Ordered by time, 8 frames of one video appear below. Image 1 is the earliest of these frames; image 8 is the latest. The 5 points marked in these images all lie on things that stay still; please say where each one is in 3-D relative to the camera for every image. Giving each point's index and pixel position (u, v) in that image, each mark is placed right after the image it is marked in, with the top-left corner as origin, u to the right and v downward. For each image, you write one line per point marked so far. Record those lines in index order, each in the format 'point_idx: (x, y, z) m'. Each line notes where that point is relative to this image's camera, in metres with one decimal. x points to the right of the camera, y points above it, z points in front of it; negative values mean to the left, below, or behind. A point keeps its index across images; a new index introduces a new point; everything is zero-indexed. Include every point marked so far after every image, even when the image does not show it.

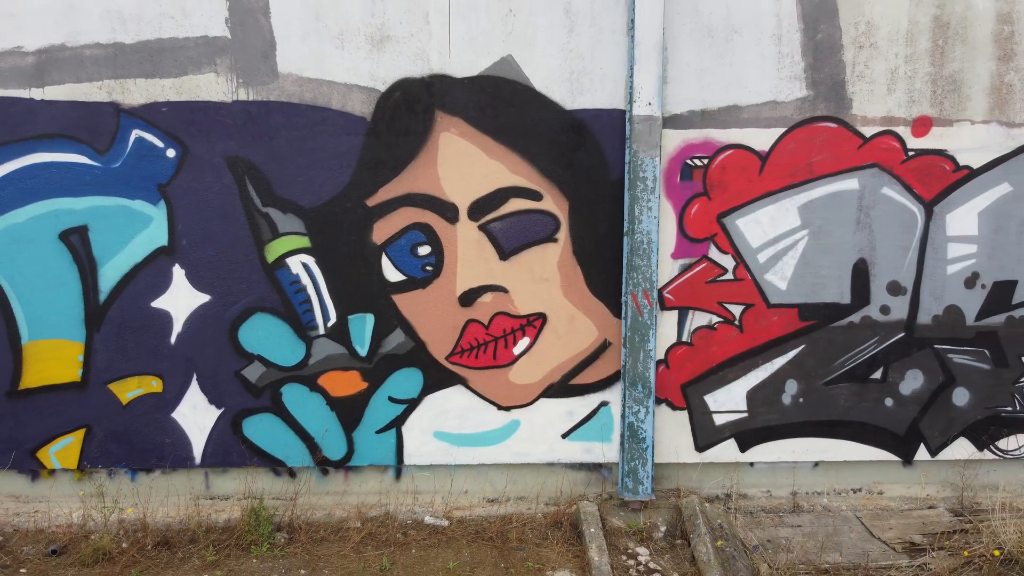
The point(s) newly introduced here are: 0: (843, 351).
0: (+1.4, -0.3, +3.6) m
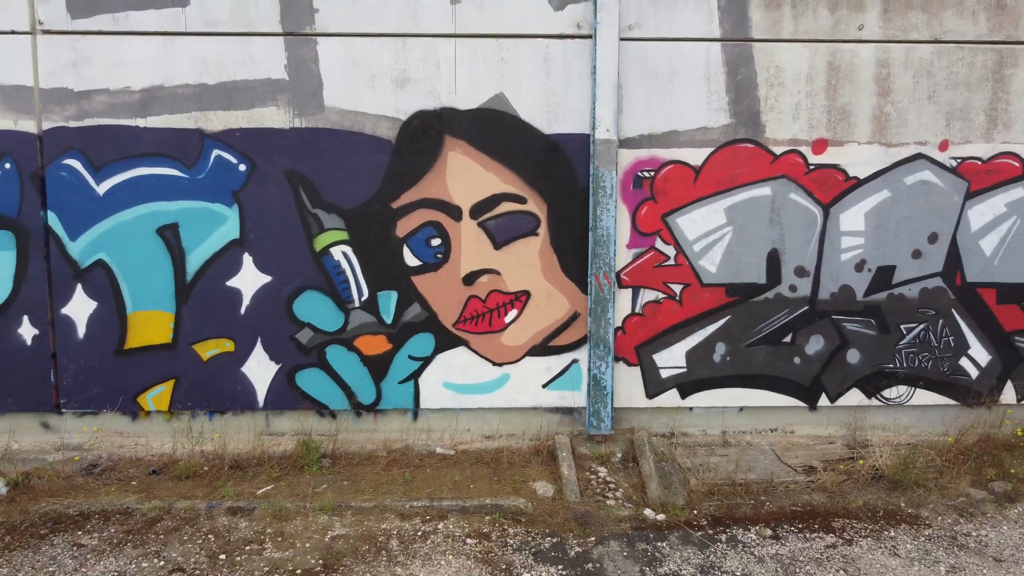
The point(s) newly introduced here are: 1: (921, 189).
0: (+1.4, -0.2, +4.6) m
1: (+2.3, +0.6, +4.6) m
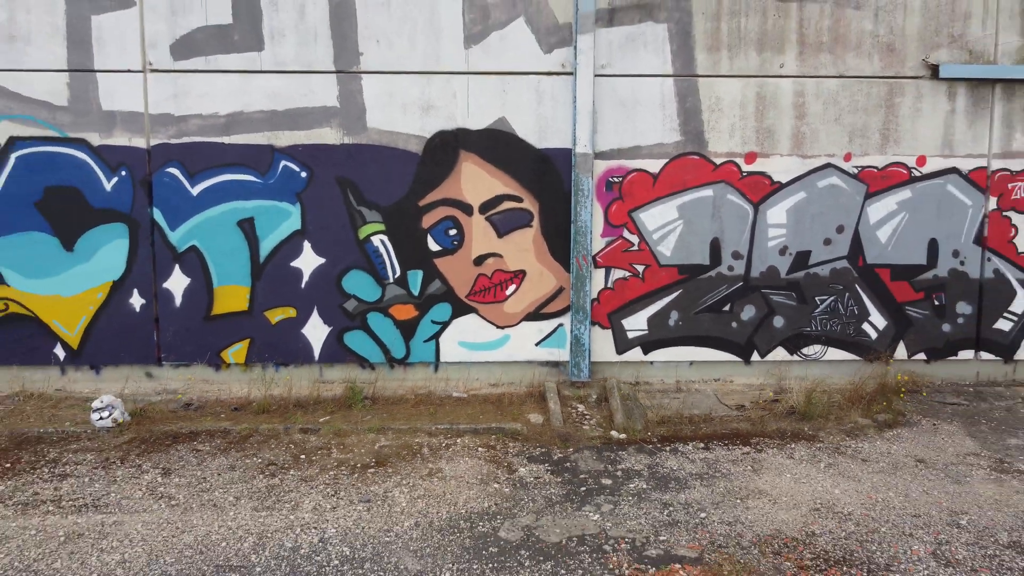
0: (+1.4, 0.0, +5.9) m
1: (+2.3, +0.7, +5.9) m
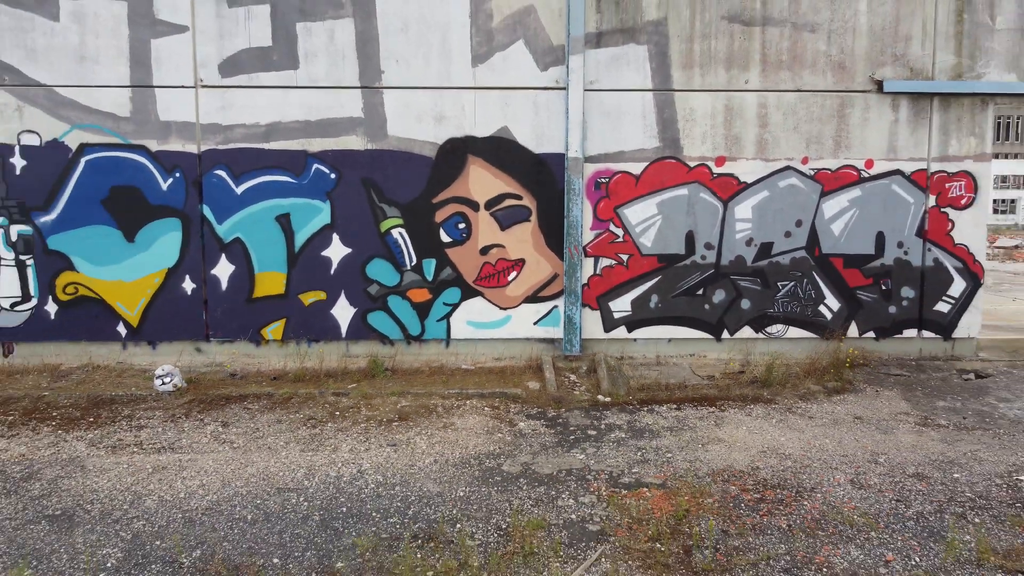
0: (+1.4, +0.1, +6.8) m
1: (+2.3, +0.8, +6.7) m
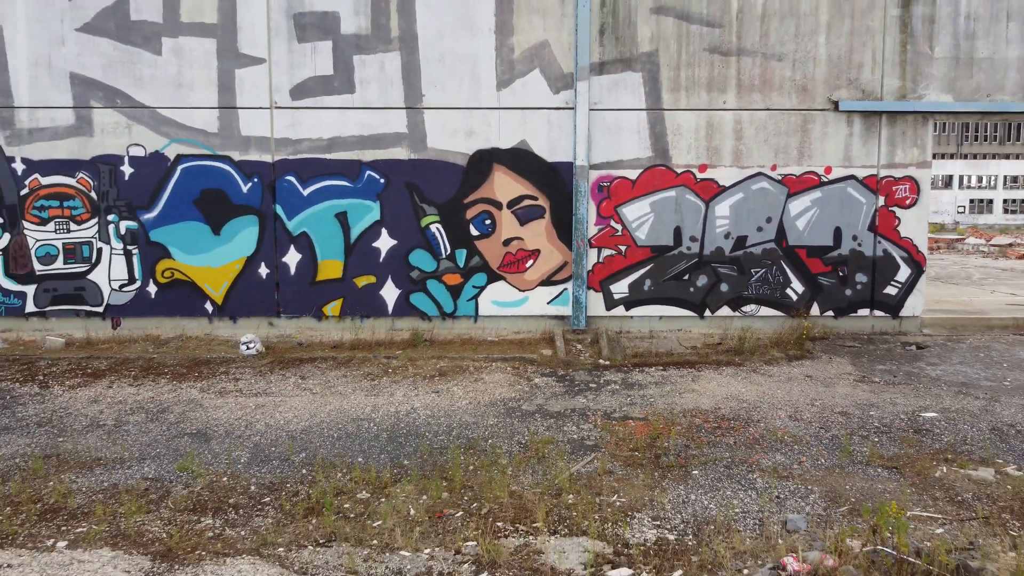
0: (+1.6, +0.2, +8.1) m
1: (+2.5, +0.9, +8.1) m
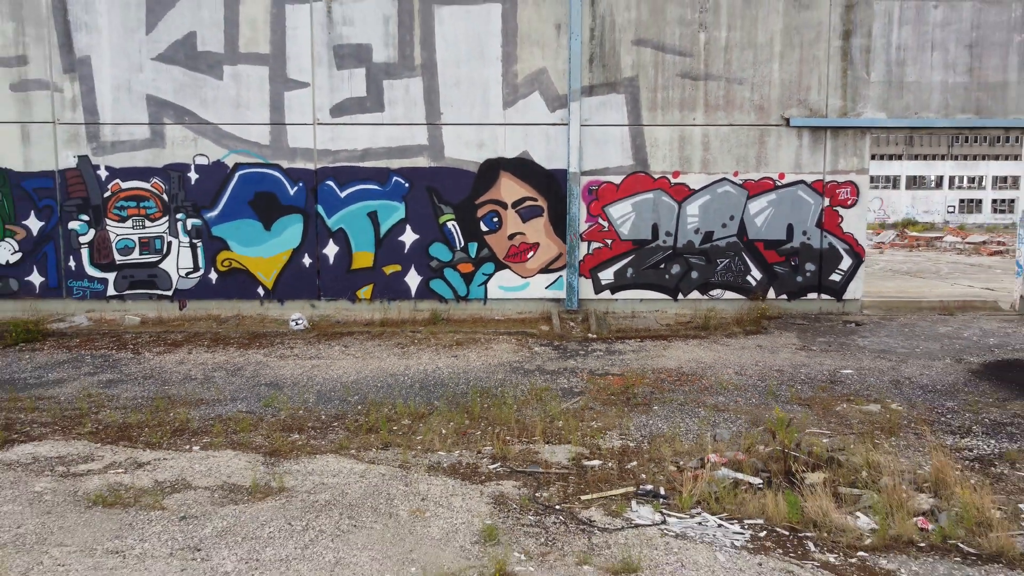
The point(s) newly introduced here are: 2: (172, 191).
0: (+1.6, +0.4, +9.7) m
1: (+2.5, +1.1, +9.6) m
2: (-4.0, +1.1, +9.5) m
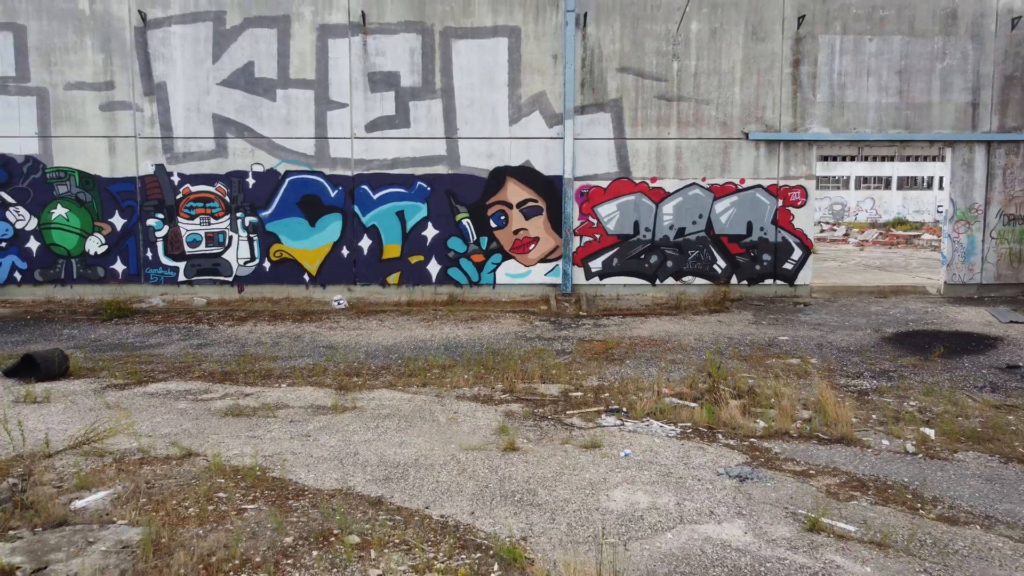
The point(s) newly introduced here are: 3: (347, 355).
0: (+1.7, +0.6, +11.5) m
1: (+2.6, +1.3, +11.5) m
2: (-3.9, +1.3, +11.4) m
3: (-1.7, -0.7, +8.4) m
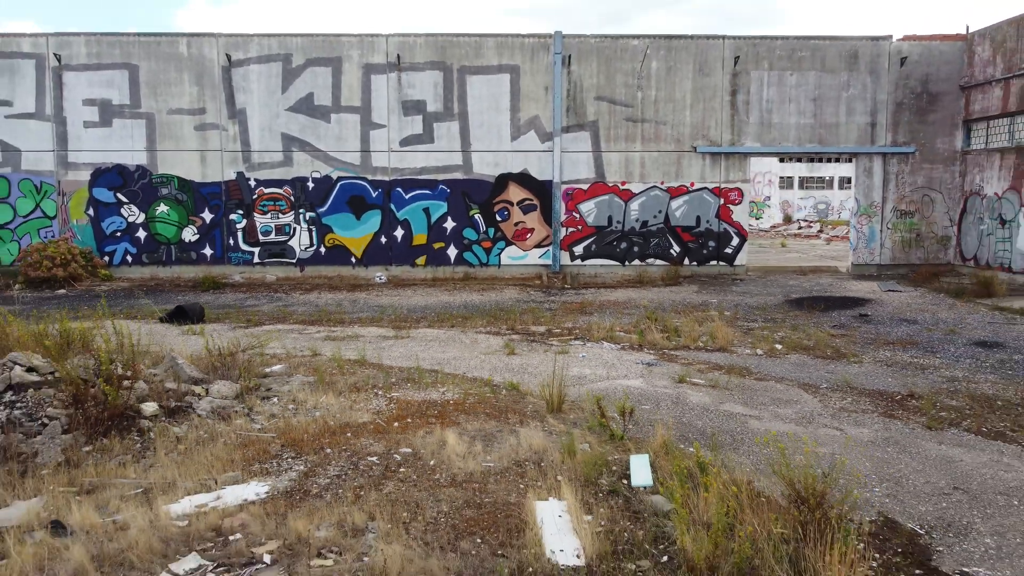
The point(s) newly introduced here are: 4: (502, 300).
0: (+1.7, +0.9, +14.8) m
1: (+2.6, +1.6, +14.7) m
2: (-3.9, +1.7, +14.7) m
3: (-1.7, -0.3, +11.7) m
4: (-0.2, -0.2, +12.6) m
